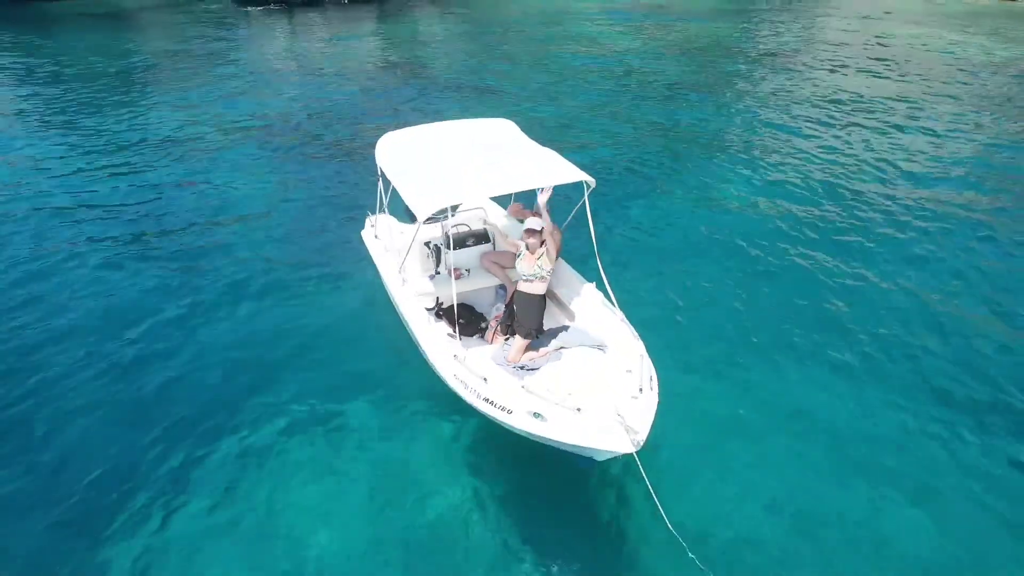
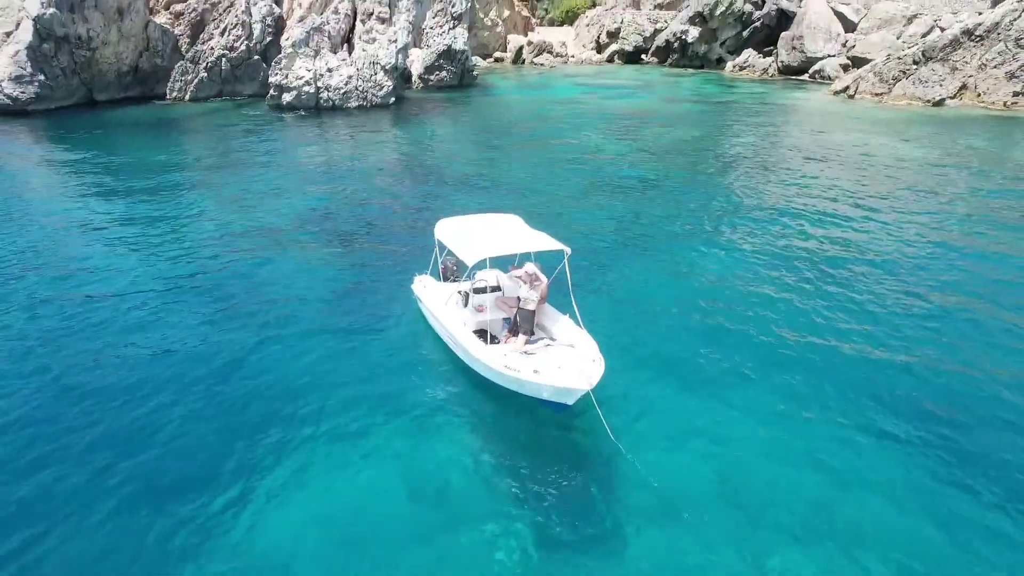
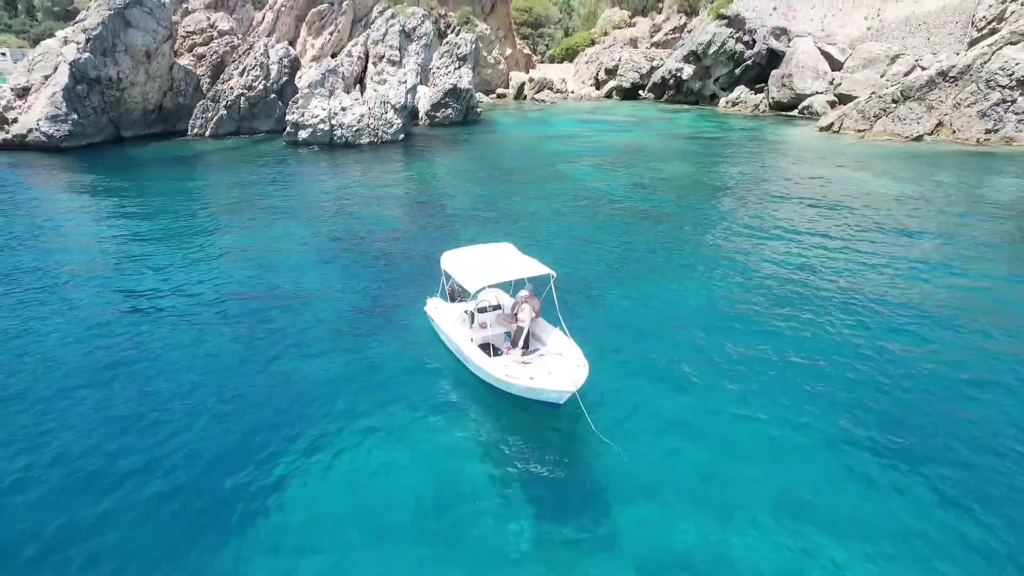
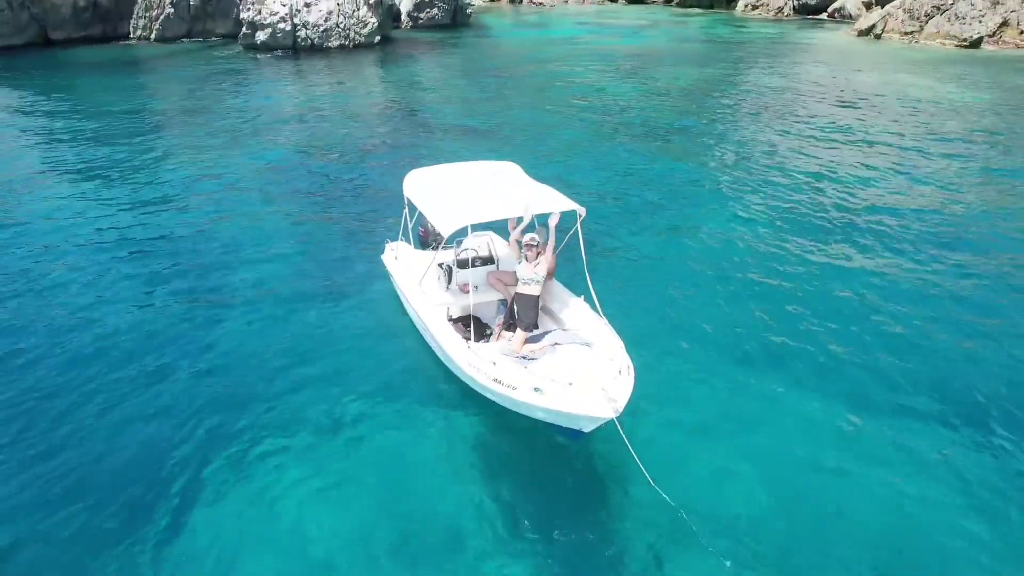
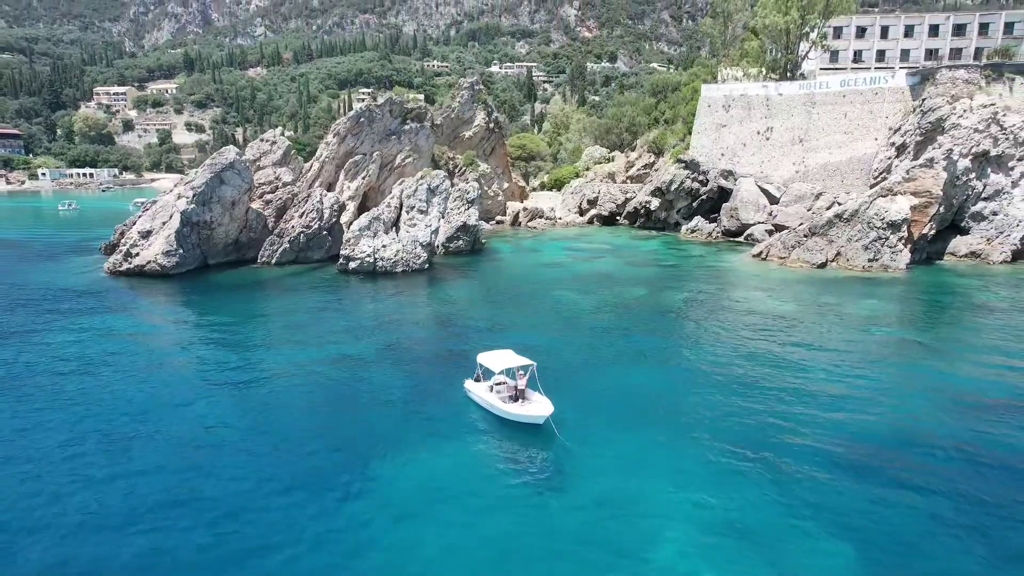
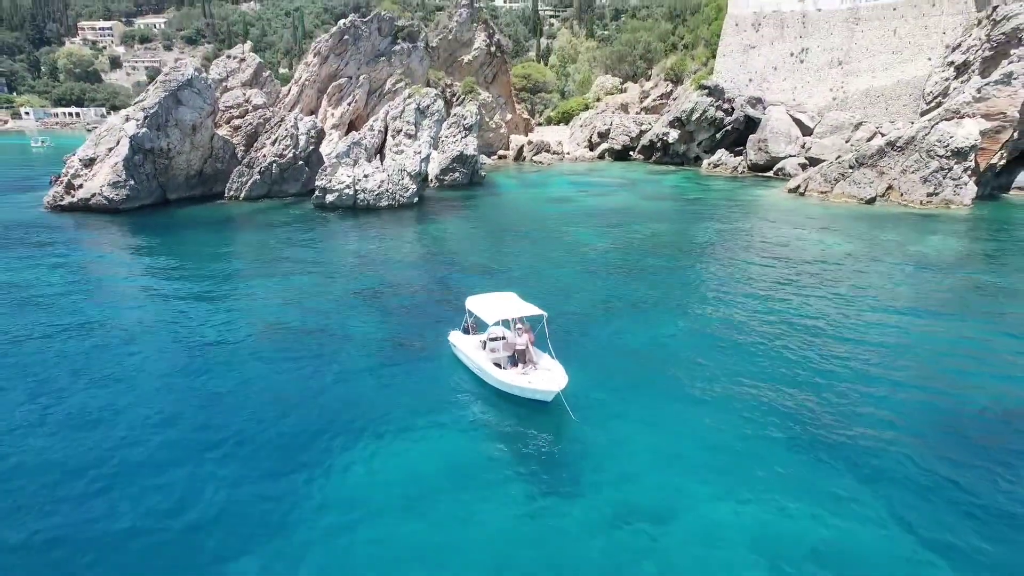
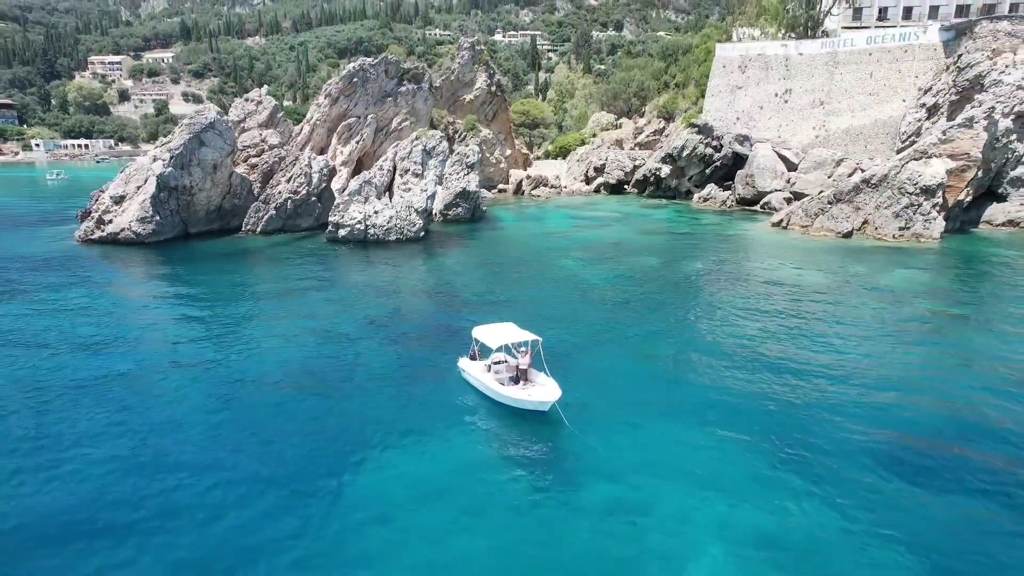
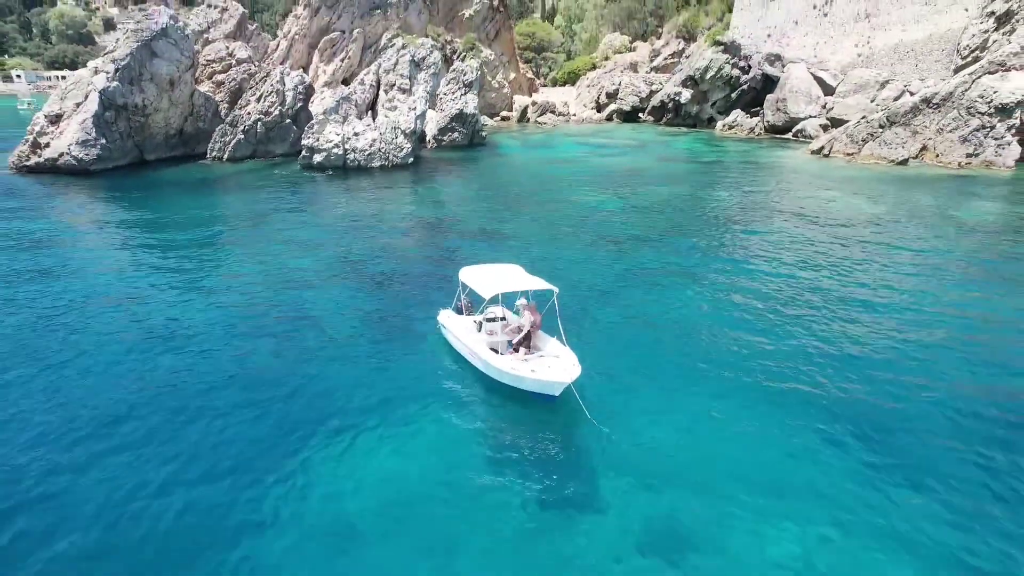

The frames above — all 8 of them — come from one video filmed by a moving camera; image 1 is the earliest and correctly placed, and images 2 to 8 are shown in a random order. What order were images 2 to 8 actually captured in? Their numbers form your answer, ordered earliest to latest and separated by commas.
4, 2, 3, 8, 6, 7, 5
